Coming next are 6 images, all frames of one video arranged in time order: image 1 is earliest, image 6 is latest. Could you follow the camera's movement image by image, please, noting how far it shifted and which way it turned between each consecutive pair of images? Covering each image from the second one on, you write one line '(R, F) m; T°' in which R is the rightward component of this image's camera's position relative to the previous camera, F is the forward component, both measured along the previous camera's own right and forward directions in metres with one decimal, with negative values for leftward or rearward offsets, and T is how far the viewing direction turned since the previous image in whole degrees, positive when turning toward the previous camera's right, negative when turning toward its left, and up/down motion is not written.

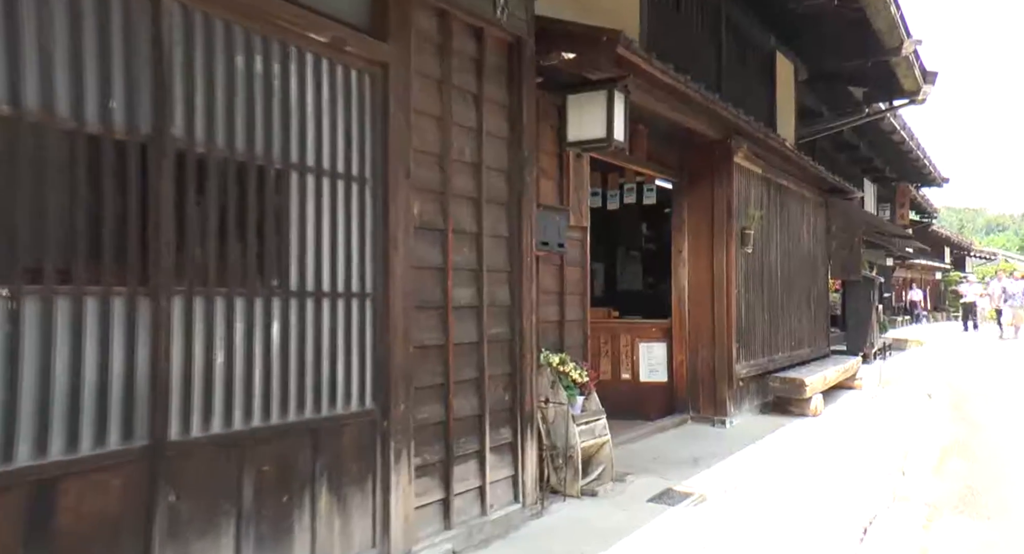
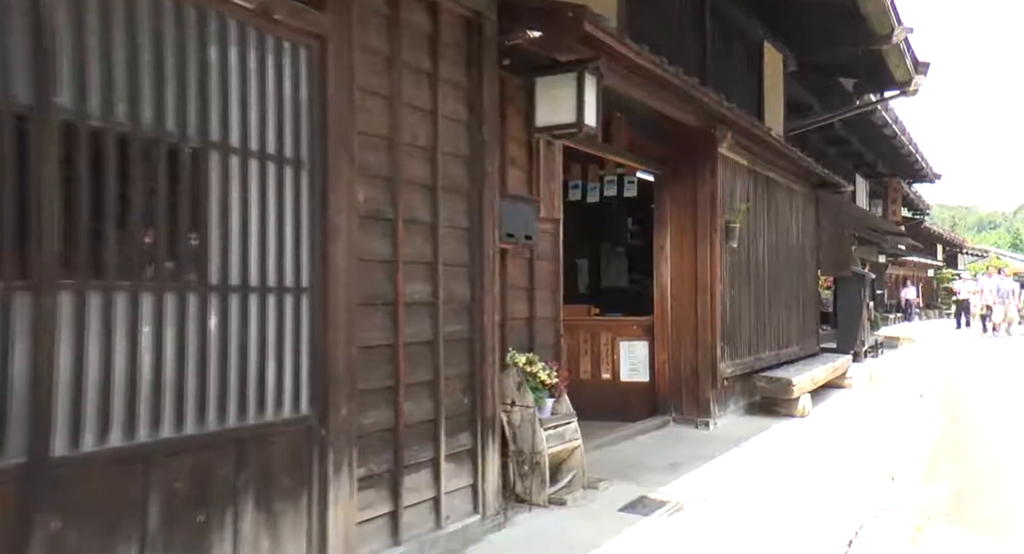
(+0.2, +0.4) m; 0°
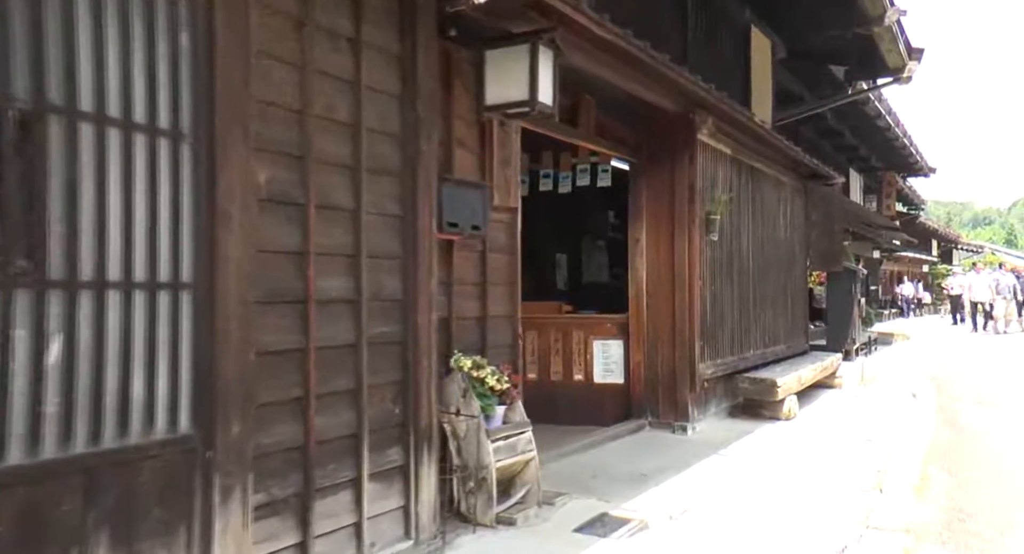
(+0.3, +0.5) m; 0°
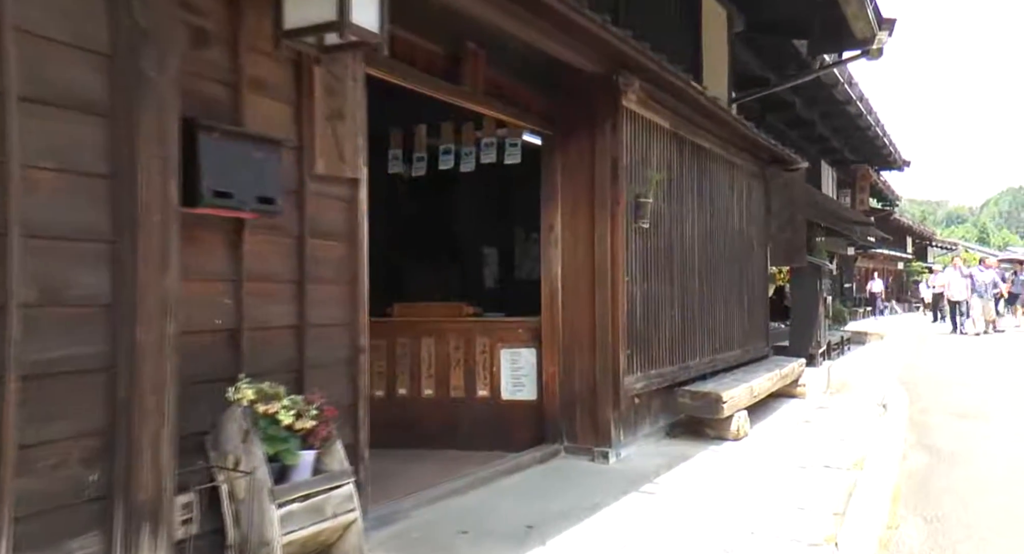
(+0.7, +1.4) m; +1°
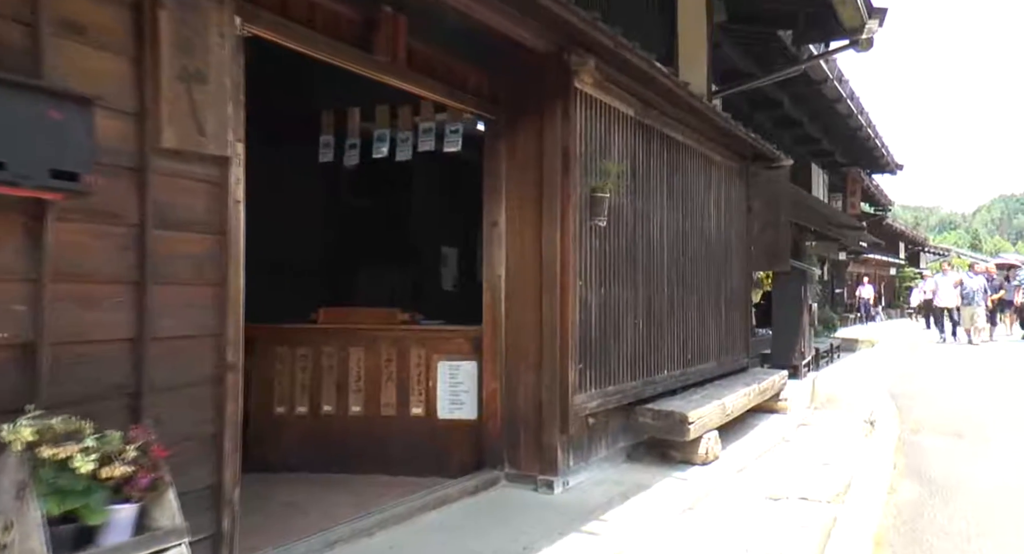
(+0.4, +0.8) m; 0°
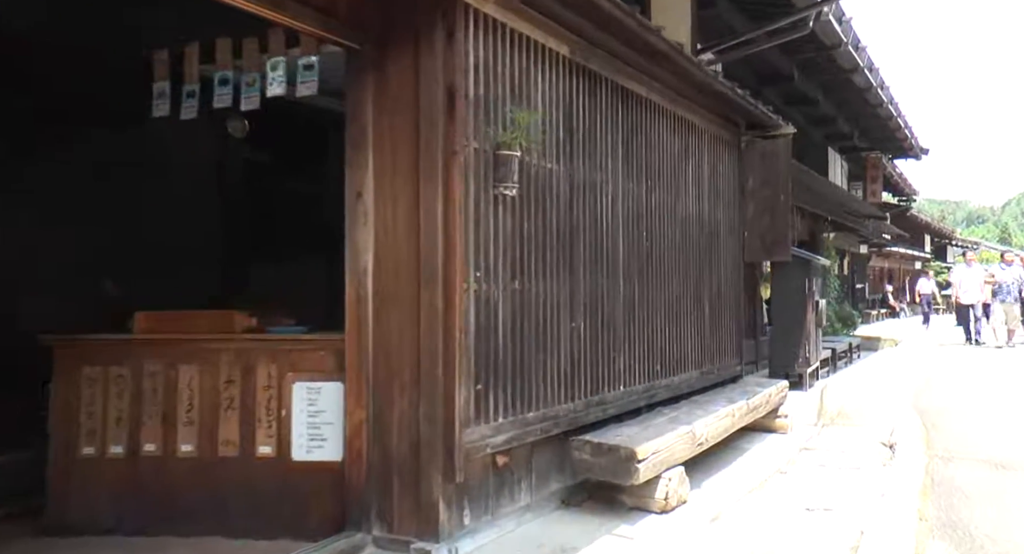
(+0.7, +1.6) m; -1°
